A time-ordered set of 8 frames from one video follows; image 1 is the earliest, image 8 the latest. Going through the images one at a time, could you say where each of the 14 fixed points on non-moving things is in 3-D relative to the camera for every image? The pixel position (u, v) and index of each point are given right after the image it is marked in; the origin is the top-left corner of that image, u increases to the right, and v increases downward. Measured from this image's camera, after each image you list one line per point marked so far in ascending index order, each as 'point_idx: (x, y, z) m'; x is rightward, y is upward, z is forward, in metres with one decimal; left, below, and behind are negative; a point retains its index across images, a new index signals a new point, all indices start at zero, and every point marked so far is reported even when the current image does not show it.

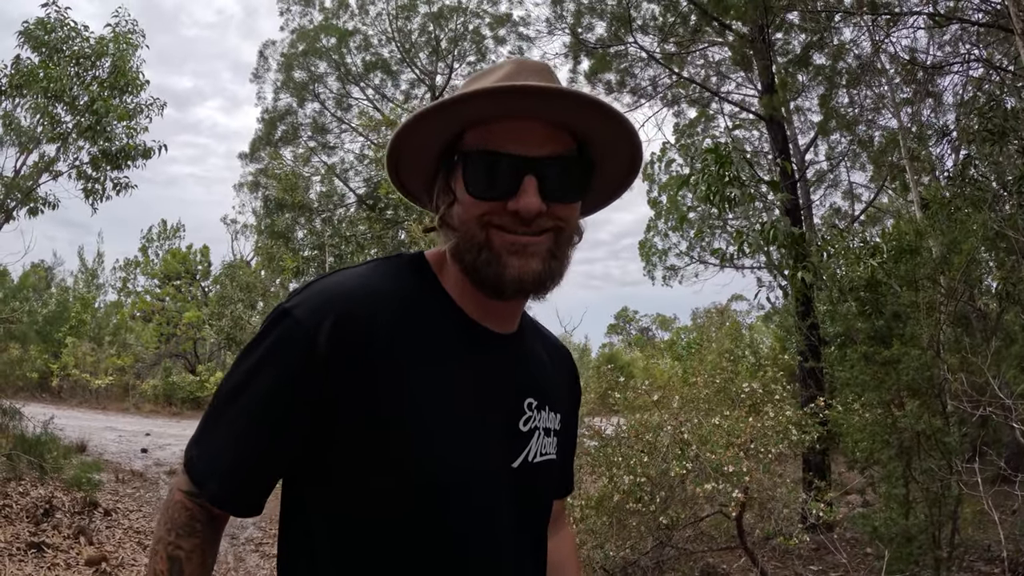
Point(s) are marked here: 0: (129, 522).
0: (-2.4, -1.4, +7.2) m
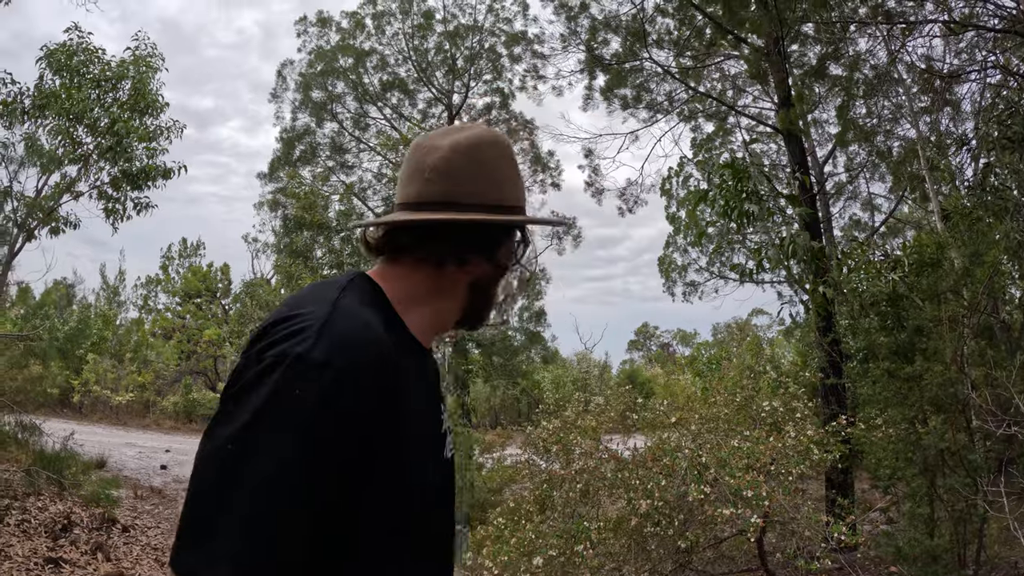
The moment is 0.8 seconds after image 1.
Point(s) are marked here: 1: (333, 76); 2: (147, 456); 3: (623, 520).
0: (-2.3, -1.6, +7.2) m
1: (-1.5, +1.8, +9.7) m
2: (-3.5, -1.6, +10.9) m
3: (+0.5, -1.1, +5.2) m
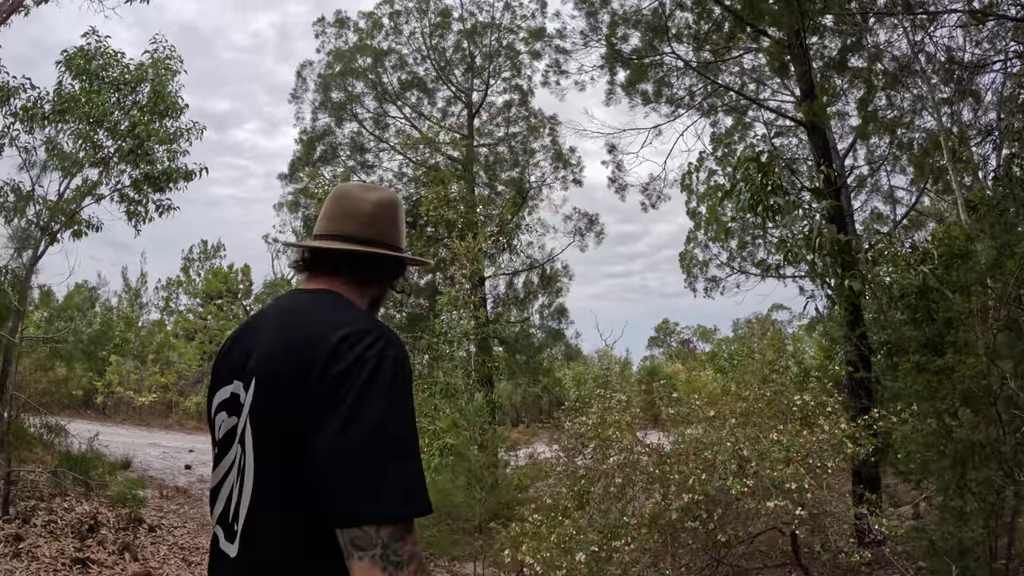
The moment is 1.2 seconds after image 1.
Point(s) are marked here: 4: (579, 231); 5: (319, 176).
0: (-2.1, -1.6, +7.2) m
1: (-1.3, +1.8, +9.7) m
2: (-3.2, -1.6, +10.9) m
3: (+0.7, -1.0, +5.2) m
4: (+0.5, +0.4, +8.4) m
5: (-1.5, +0.9, +9.1) m
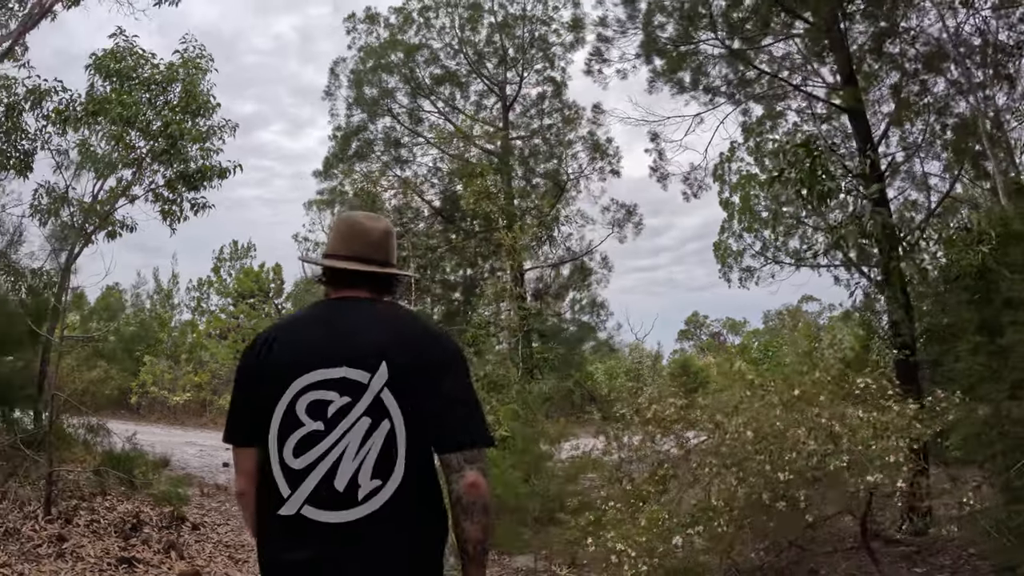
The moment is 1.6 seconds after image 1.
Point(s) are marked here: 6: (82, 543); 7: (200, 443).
0: (-1.8, -1.6, +7.2) m
1: (-1.1, +1.8, +9.7) m
2: (-2.9, -1.6, +11.0) m
3: (+0.9, -1.0, +5.1) m
4: (+0.8, +0.5, +8.3) m
5: (-1.2, +0.9, +9.1) m
6: (-2.3, -1.3, +6.1) m
7: (-3.4, -1.7, +12.7) m
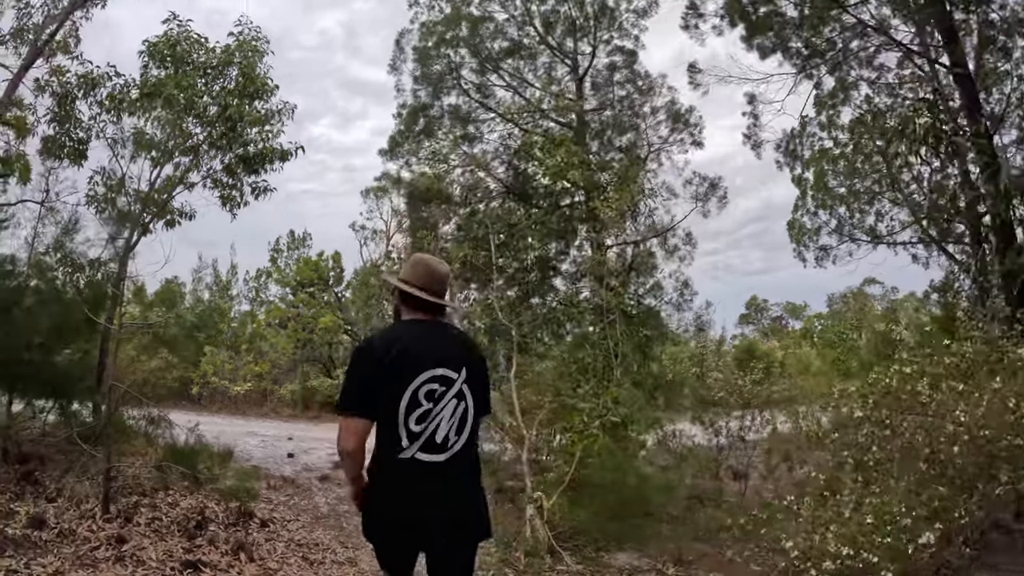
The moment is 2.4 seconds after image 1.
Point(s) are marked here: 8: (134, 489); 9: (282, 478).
0: (-1.4, -1.5, +6.9) m
1: (-0.5, +2.0, +9.2) m
2: (-2.2, -1.5, +10.7) m
3: (+1.3, -0.9, +4.7) m
4: (+1.3, +0.6, +7.8) m
5: (-0.7, +1.0, +8.7) m
6: (-1.8, -1.3, +5.7) m
7: (-2.7, -1.6, +12.4) m
8: (-2.2, -1.2, +6.8) m
9: (-1.7, -1.4, +8.3) m
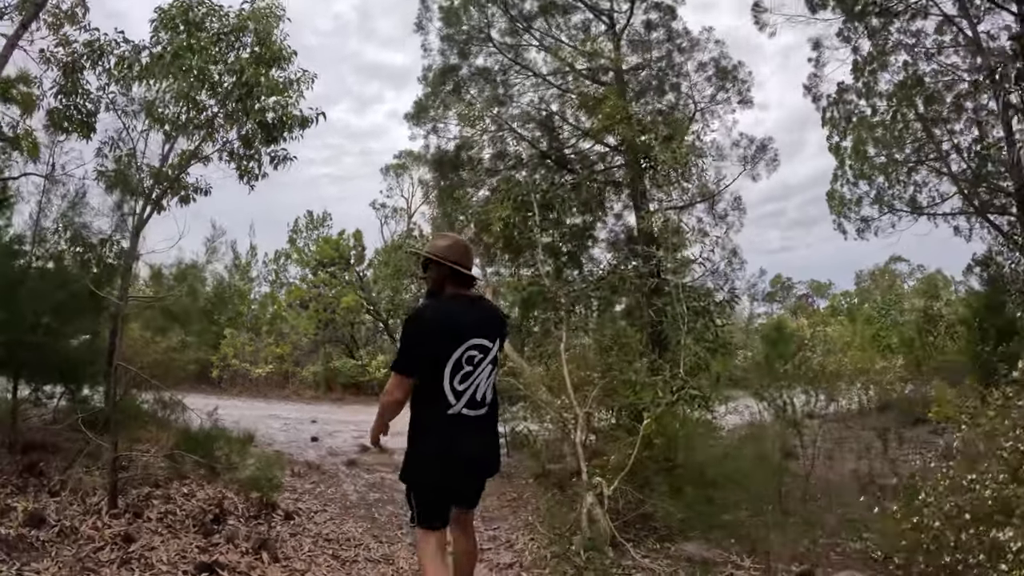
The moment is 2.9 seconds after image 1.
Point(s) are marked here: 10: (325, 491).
0: (-1.1, -1.3, +6.4) m
1: (-0.3, +2.2, +8.7) m
2: (-1.9, -1.3, +10.2) m
3: (+1.5, -0.7, +4.1) m
4: (+1.5, +0.8, +7.3) m
5: (-0.5, +1.2, +8.2) m
6: (-1.6, -1.1, +5.3) m
7: (-2.4, -1.3, +12.0) m
8: (-2.0, -1.0, +6.3) m
9: (-1.4, -1.2, +7.8) m
10: (-1.2, -1.3, +7.2) m
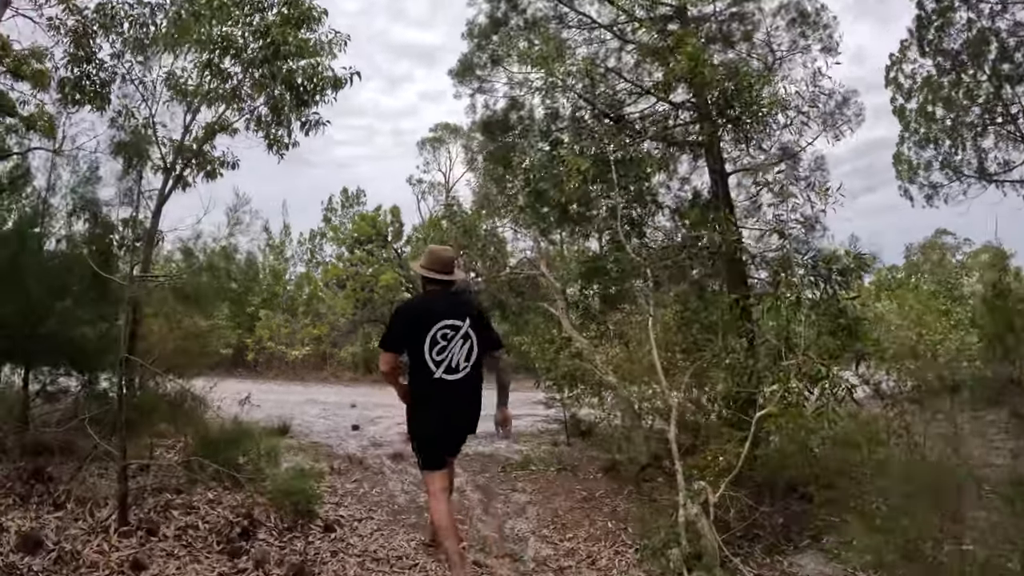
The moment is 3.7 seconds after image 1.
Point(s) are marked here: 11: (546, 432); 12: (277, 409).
0: (-0.8, -1.2, +5.8) m
1: (+0.1, +2.3, +8.0) m
2: (-1.5, -1.1, +9.6) m
3: (+1.7, -0.6, +3.4) m
4: (+1.8, +1.0, +6.6) m
5: (-0.1, +1.4, +7.5) m
6: (-1.3, -1.0, +4.7) m
7: (-1.9, -1.1, +11.4) m
8: (-1.7, -0.9, +5.7) m
9: (-1.0, -1.1, +7.2) m
10: (-0.8, -1.1, +6.6) m
11: (+0.2, -0.9, +7.1) m
12: (-1.9, -1.0, +9.4) m
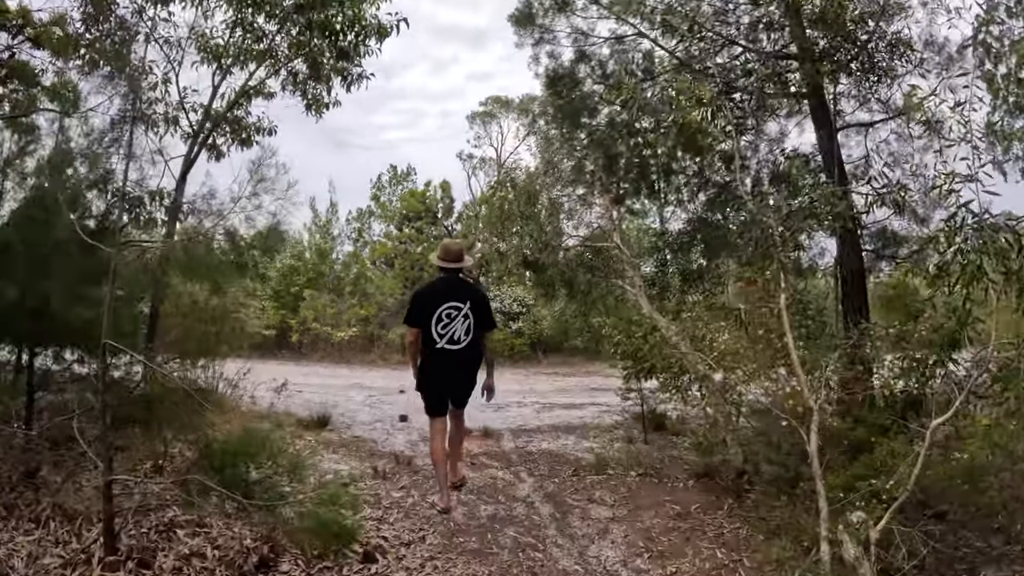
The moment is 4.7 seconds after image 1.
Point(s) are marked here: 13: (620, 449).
0: (-0.5, -1.1, +5.0) m
1: (+0.5, +2.5, +7.1) m
2: (-1.0, -0.9, +8.9) m
3: (+1.9, -0.5, +2.6) m
4: (+2.2, +1.1, +5.6) m
5: (+0.3, +1.5, +6.6) m
6: (-1.1, -0.9, +3.9) m
7: (-1.3, -0.9, +10.7) m
8: (-1.4, -0.8, +5.0) m
9: (-0.7, -0.9, +6.4) m
10: (-0.5, -1.0, +5.8) m
11: (+0.6, -0.7, +6.3) m
12: (-1.5, -0.8, +8.6) m
13: (+0.5, -0.8, +5.5) m
